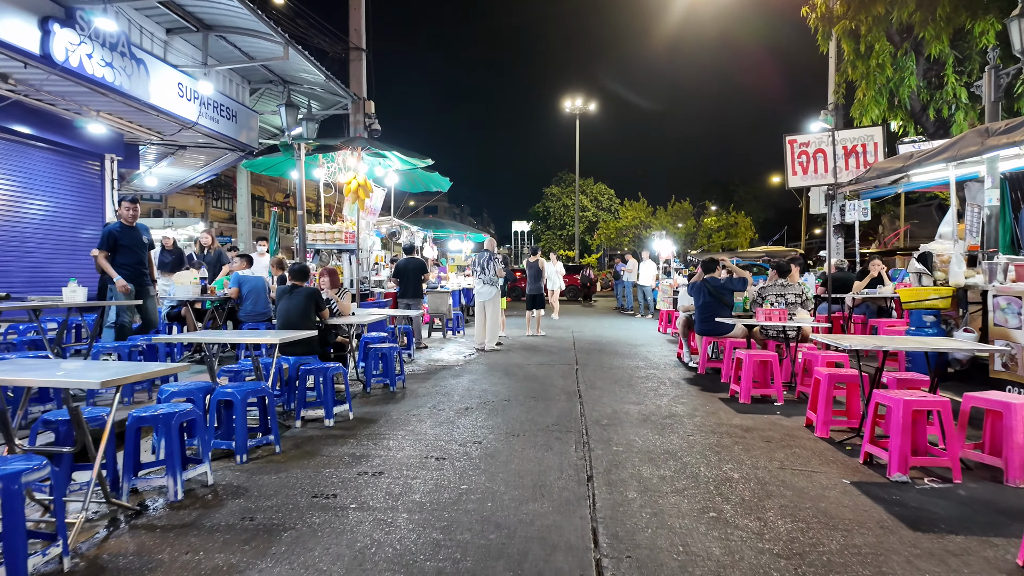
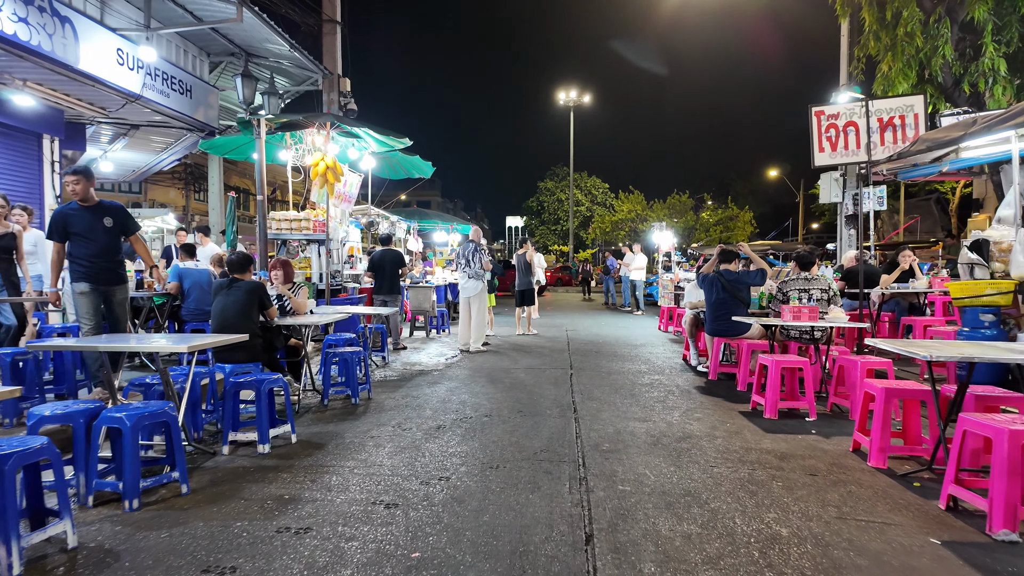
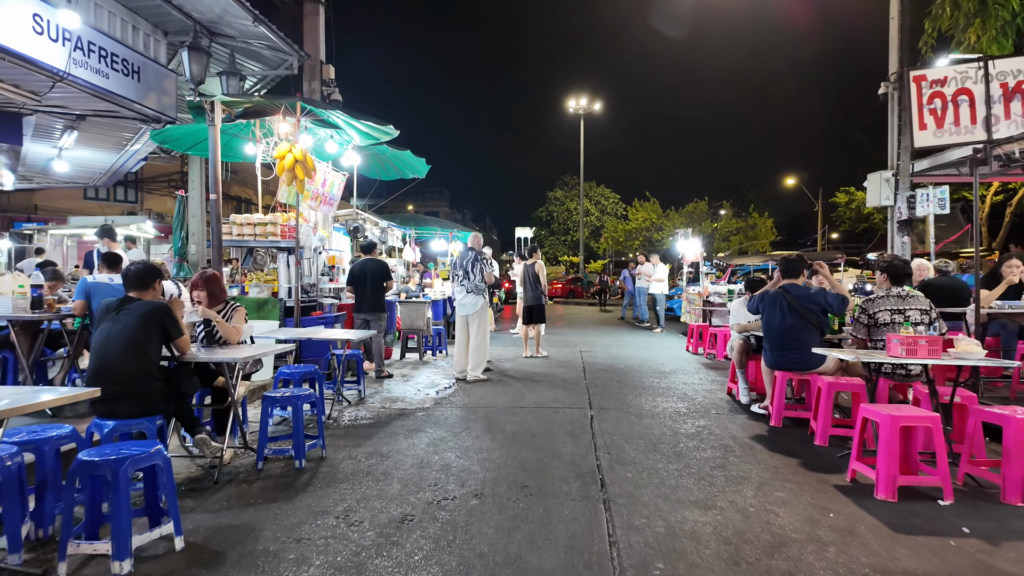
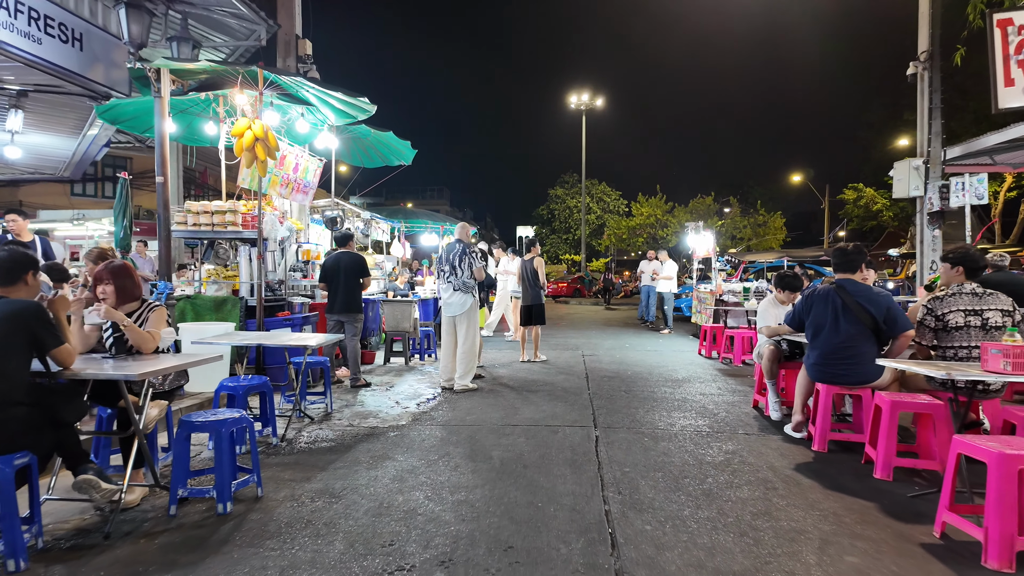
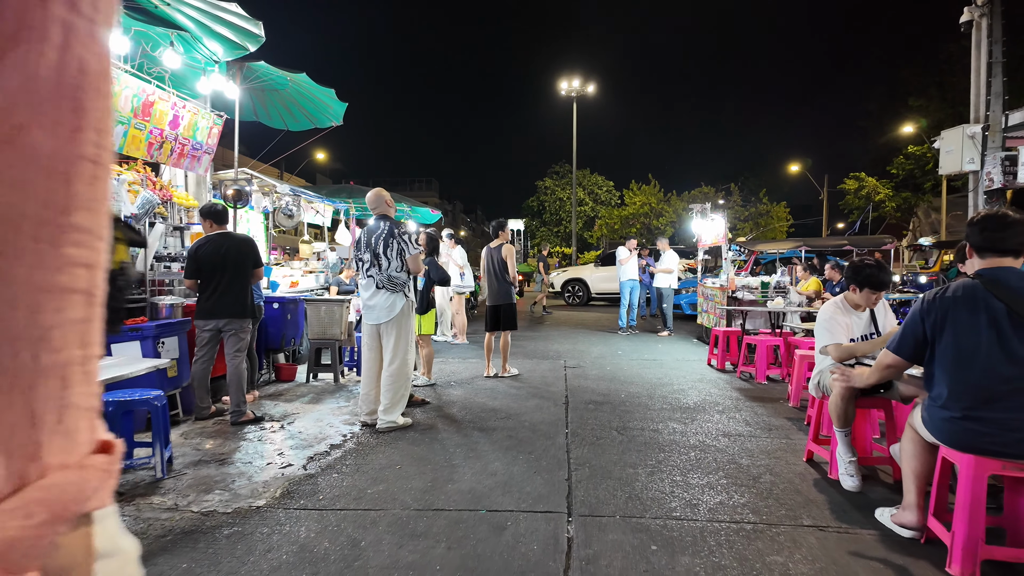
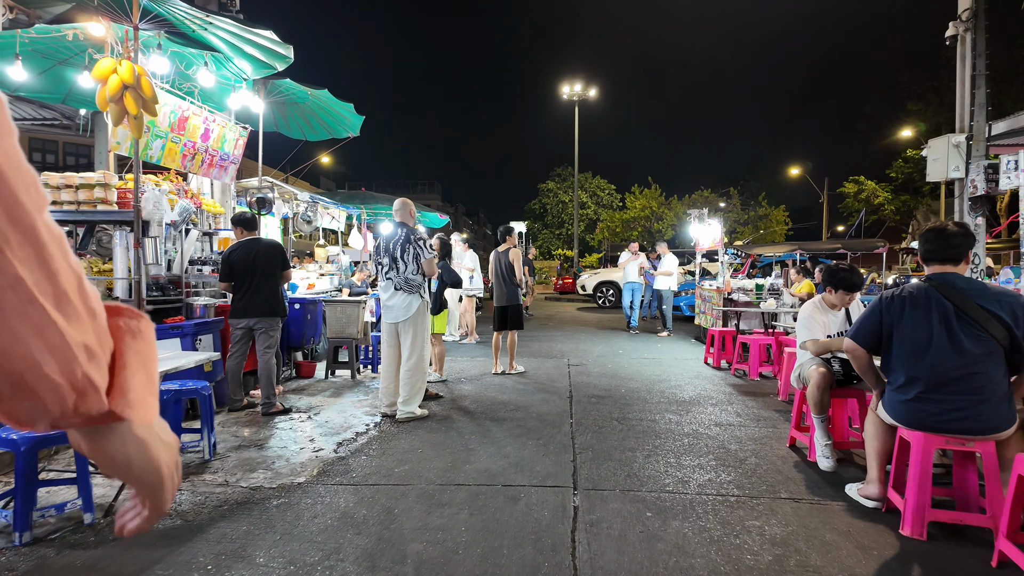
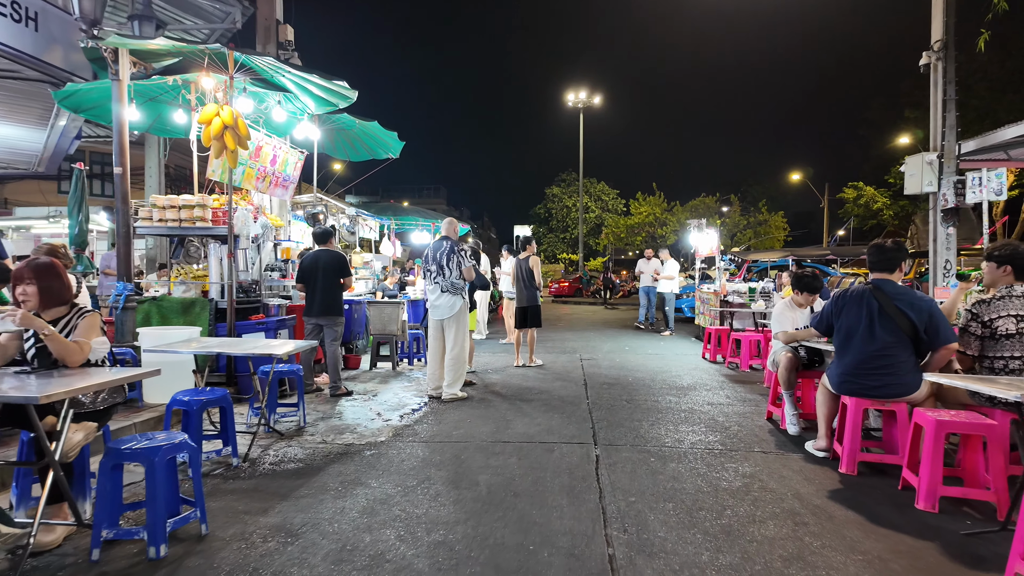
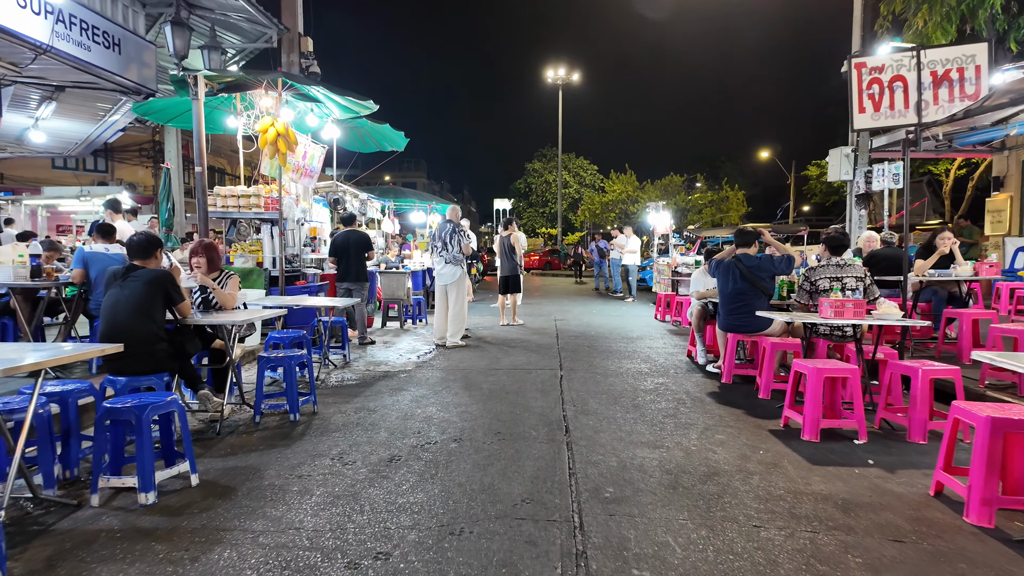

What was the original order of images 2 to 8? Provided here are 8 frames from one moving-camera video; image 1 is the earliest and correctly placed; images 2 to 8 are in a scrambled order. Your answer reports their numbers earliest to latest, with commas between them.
2, 8, 3, 4, 7, 6, 5
